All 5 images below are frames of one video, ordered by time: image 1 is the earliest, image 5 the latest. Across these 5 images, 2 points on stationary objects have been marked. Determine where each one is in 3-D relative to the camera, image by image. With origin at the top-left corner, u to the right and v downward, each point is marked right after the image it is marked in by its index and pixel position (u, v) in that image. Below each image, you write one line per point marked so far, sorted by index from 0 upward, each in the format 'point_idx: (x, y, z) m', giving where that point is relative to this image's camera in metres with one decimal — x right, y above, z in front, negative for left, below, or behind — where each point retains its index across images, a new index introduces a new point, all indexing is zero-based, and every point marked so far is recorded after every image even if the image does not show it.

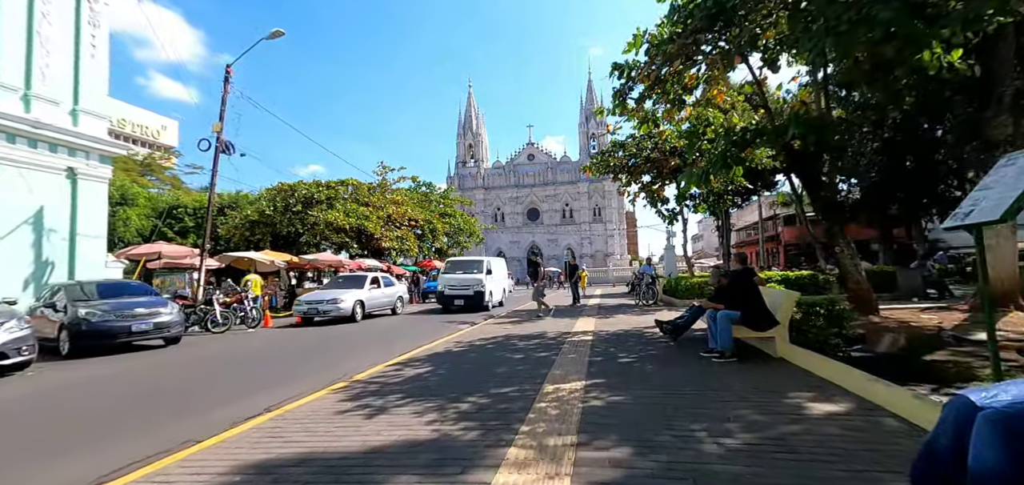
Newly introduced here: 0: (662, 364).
0: (+1.8, -1.4, +5.4) m
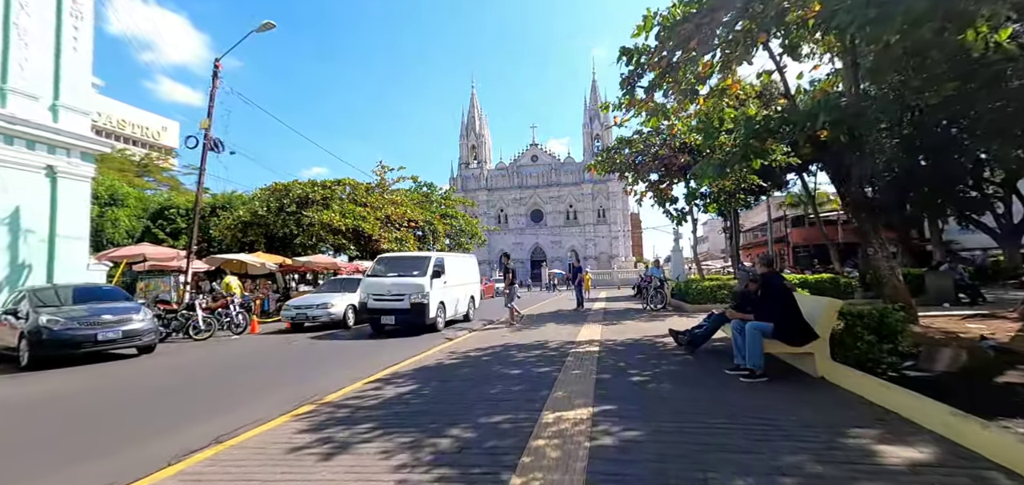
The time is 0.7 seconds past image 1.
0: (+1.7, -1.4, +4.7) m
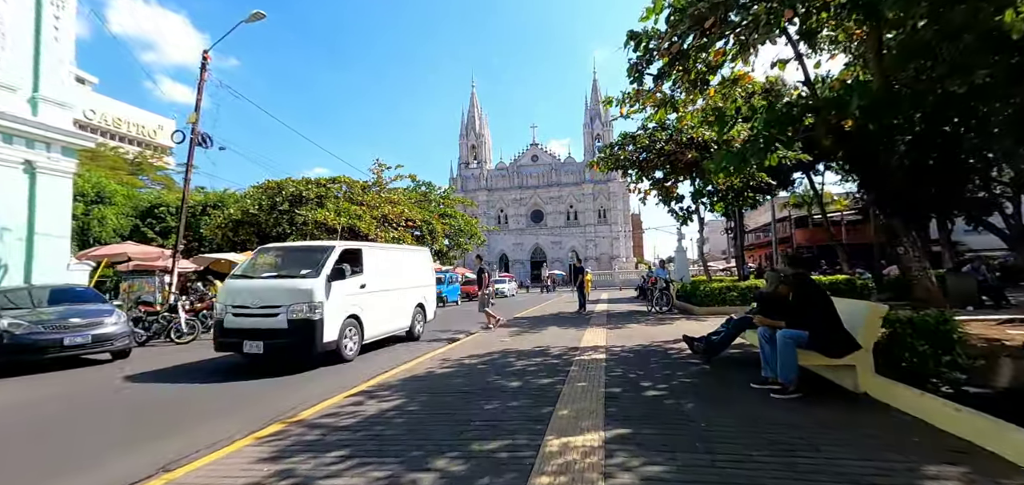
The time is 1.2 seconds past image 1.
0: (+1.7, -1.4, +4.1) m
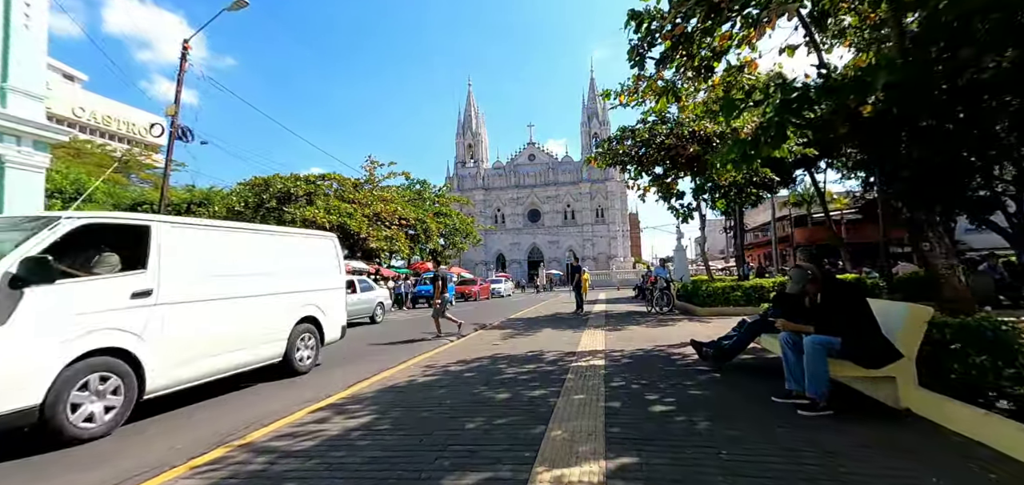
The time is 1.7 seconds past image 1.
0: (+1.6, -1.3, +3.5) m
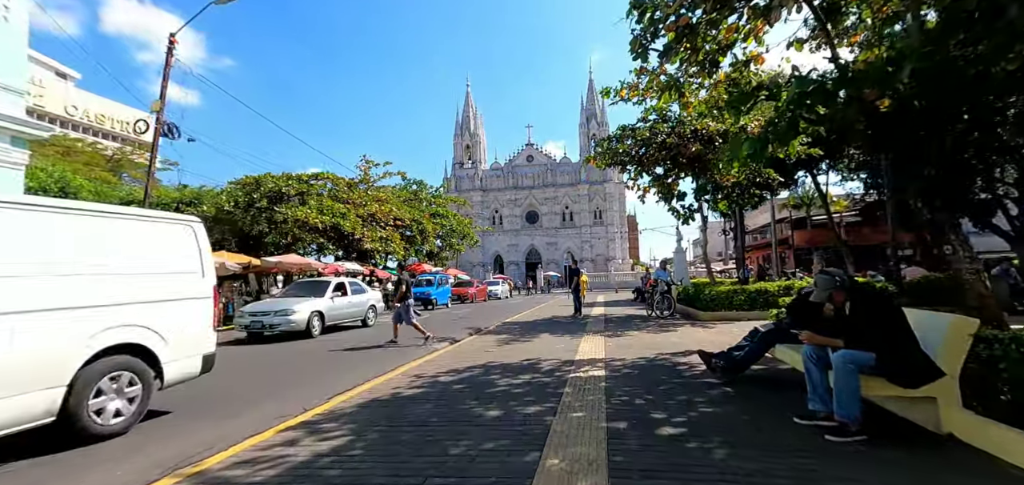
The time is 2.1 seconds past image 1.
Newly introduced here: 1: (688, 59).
0: (+1.5, -1.4, +3.1) m
1: (+3.1, +3.3, +8.2) m
